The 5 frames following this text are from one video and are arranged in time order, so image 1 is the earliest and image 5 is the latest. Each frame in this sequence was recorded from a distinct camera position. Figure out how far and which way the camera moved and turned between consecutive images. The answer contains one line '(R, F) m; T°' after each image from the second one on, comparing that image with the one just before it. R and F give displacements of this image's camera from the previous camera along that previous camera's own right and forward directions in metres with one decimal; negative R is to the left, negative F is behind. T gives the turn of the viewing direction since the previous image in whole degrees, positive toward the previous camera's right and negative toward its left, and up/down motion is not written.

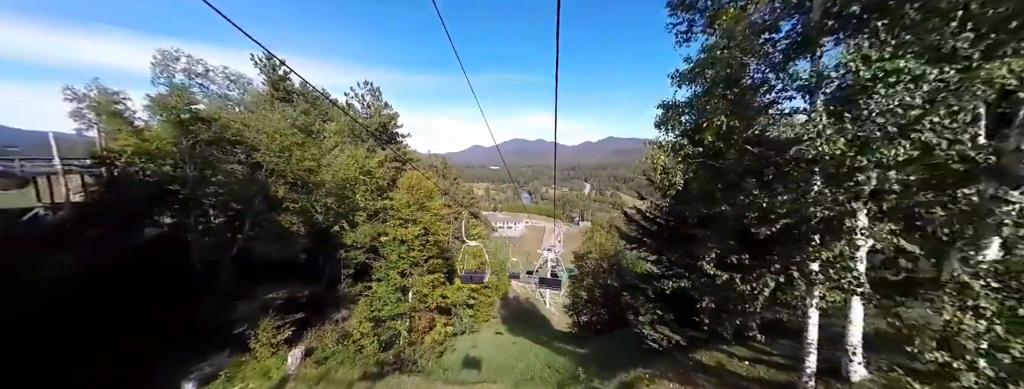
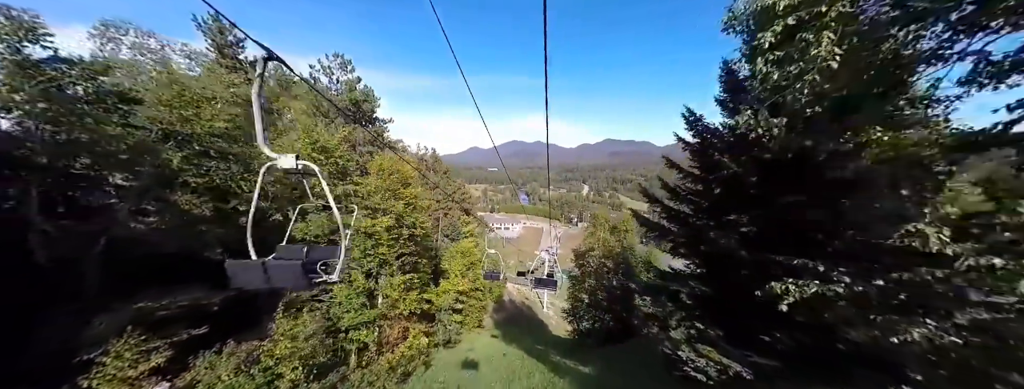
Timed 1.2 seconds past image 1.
(+0.4, +3.0) m; 0°
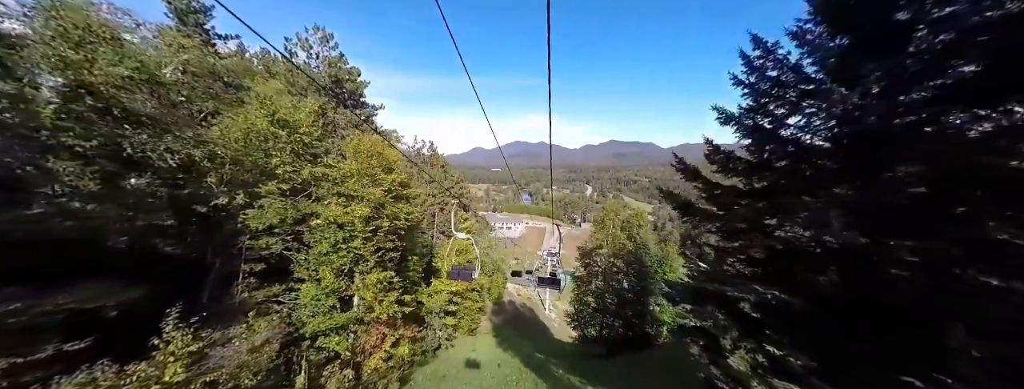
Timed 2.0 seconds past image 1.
(+0.3, +2.2) m; -1°
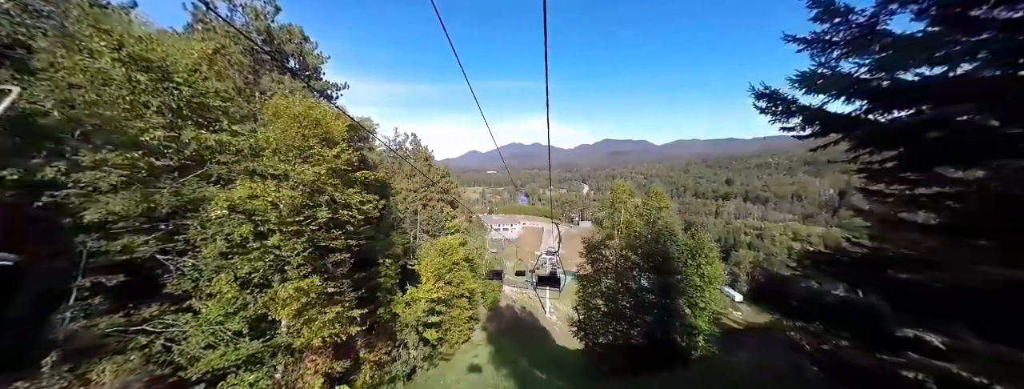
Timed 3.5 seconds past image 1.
(+0.4, +3.7) m; +1°
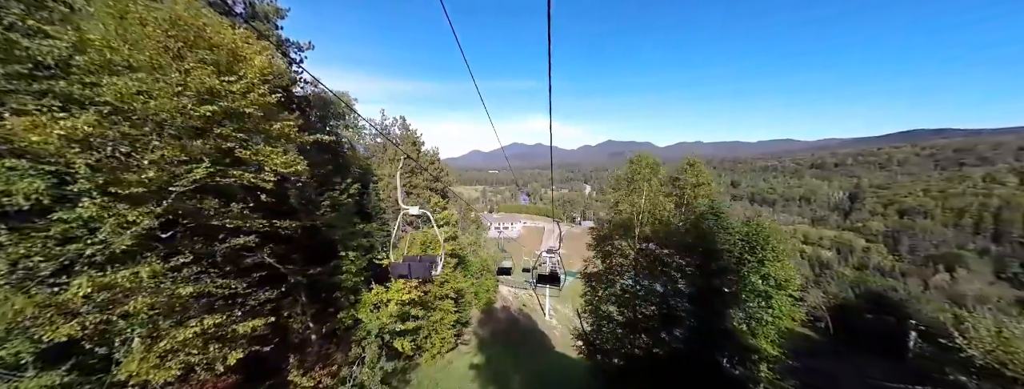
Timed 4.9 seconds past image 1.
(+0.5, +3.6) m; 0°
